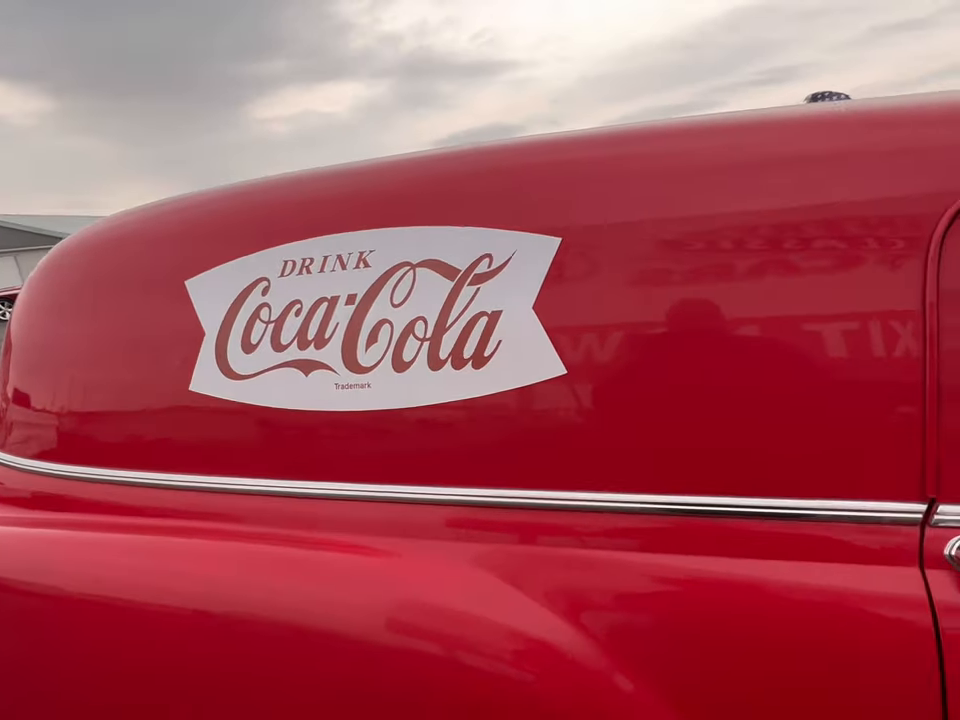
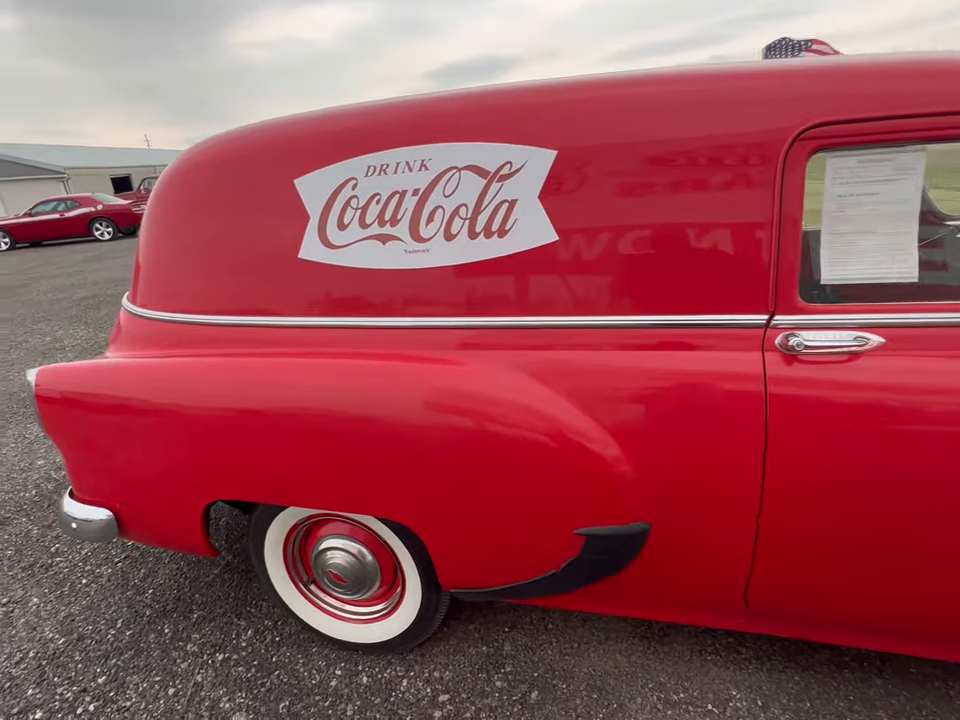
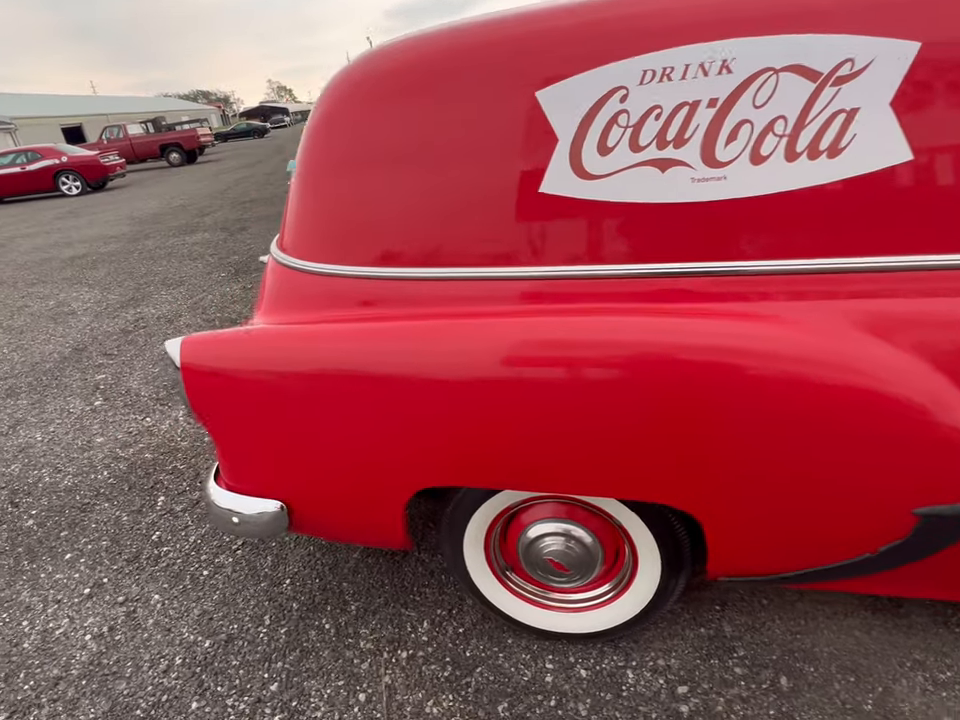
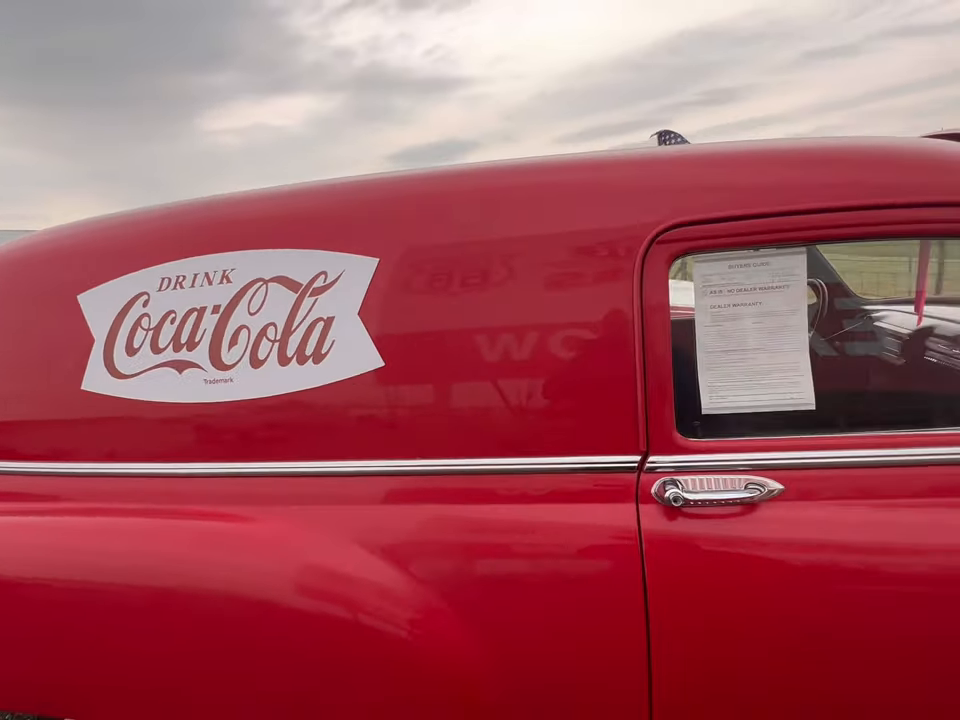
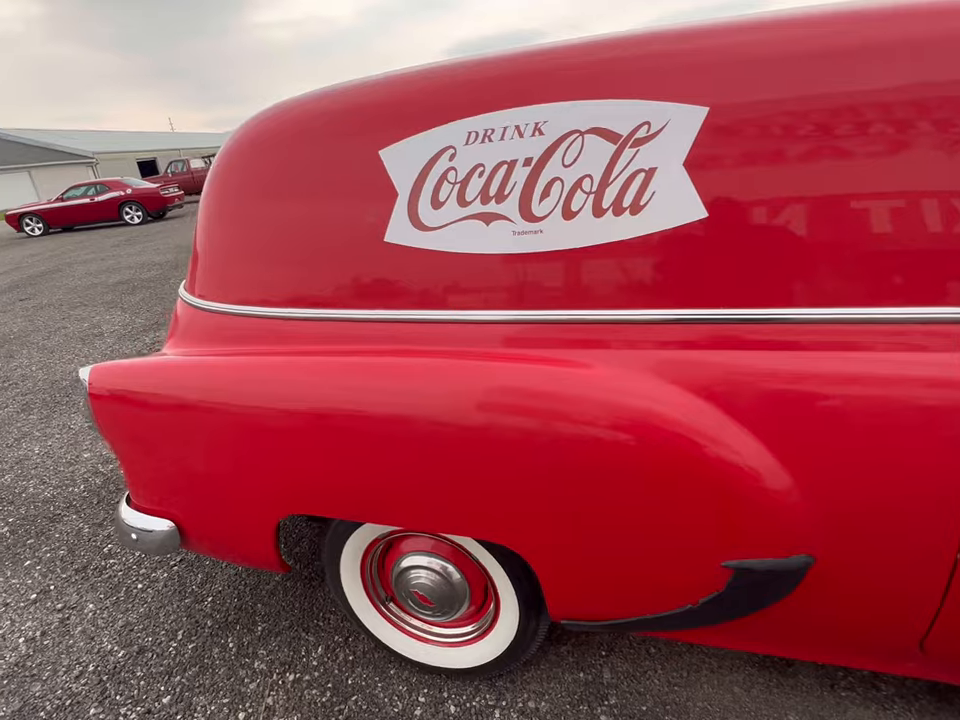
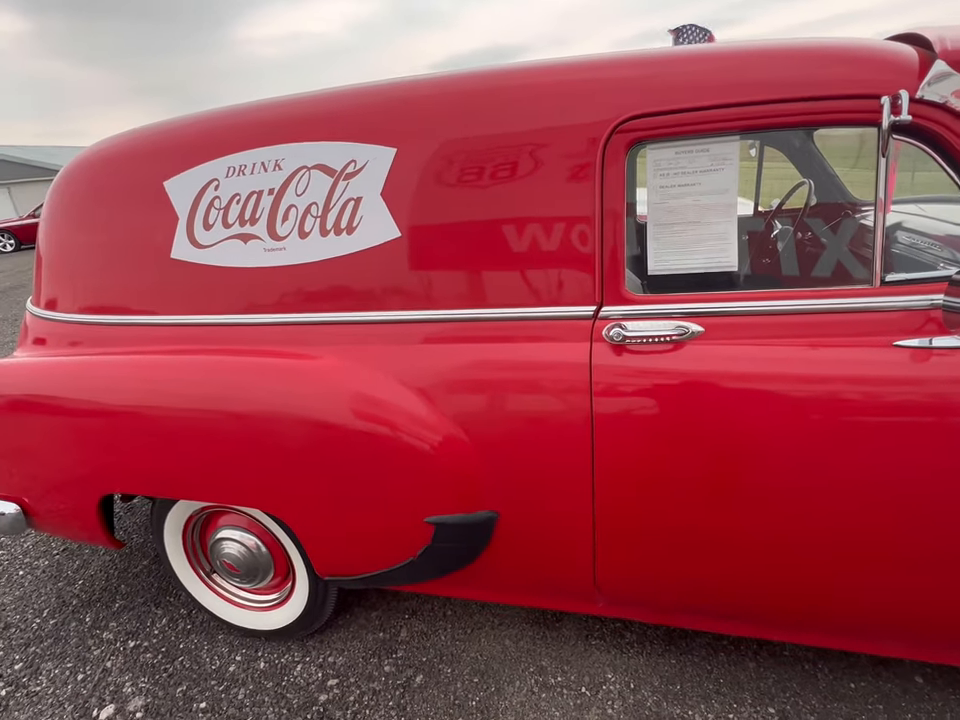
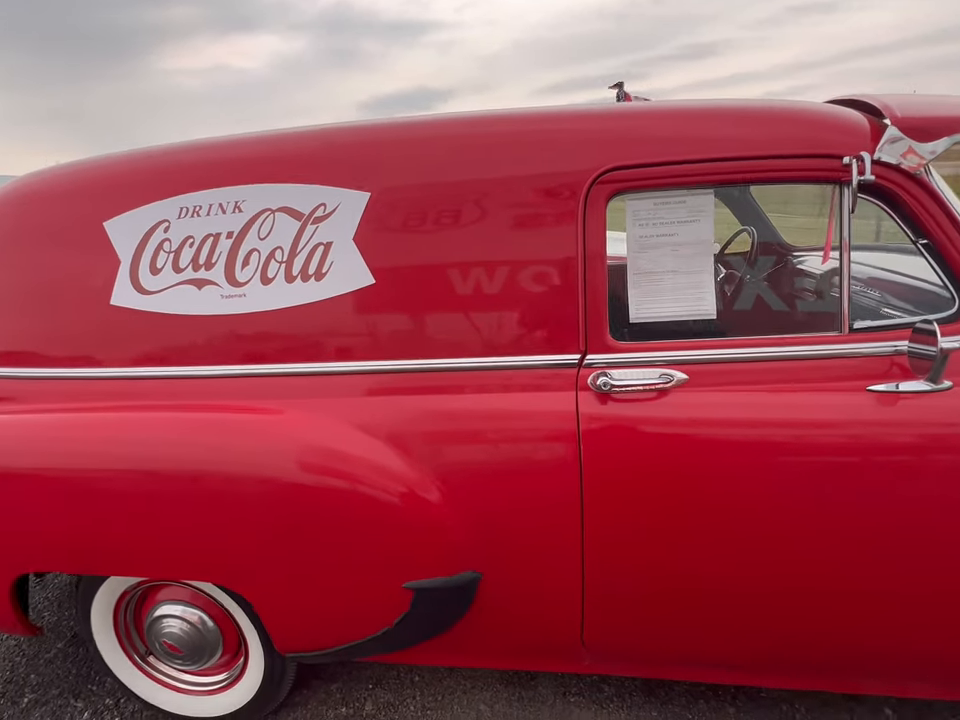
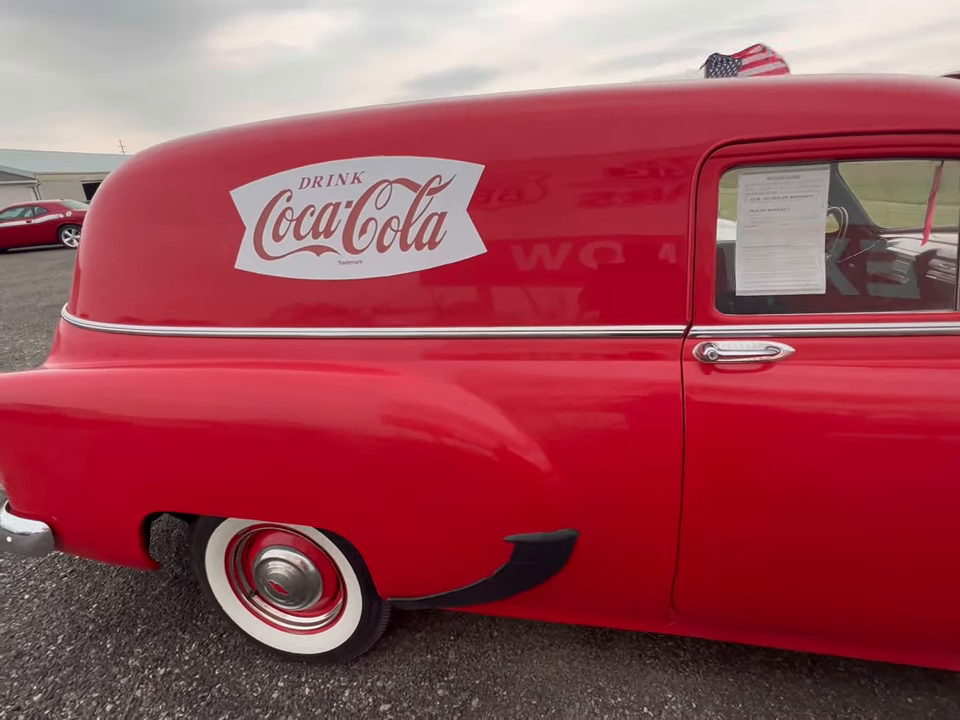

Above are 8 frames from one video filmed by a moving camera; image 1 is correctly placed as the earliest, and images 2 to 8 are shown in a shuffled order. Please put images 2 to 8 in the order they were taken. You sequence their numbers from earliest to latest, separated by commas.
4, 7, 6, 8, 2, 5, 3
